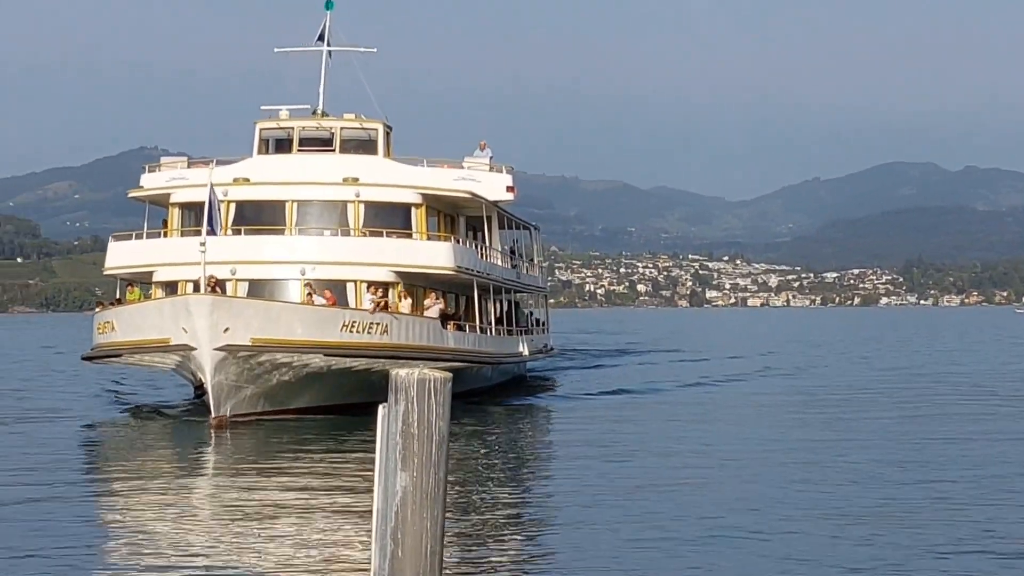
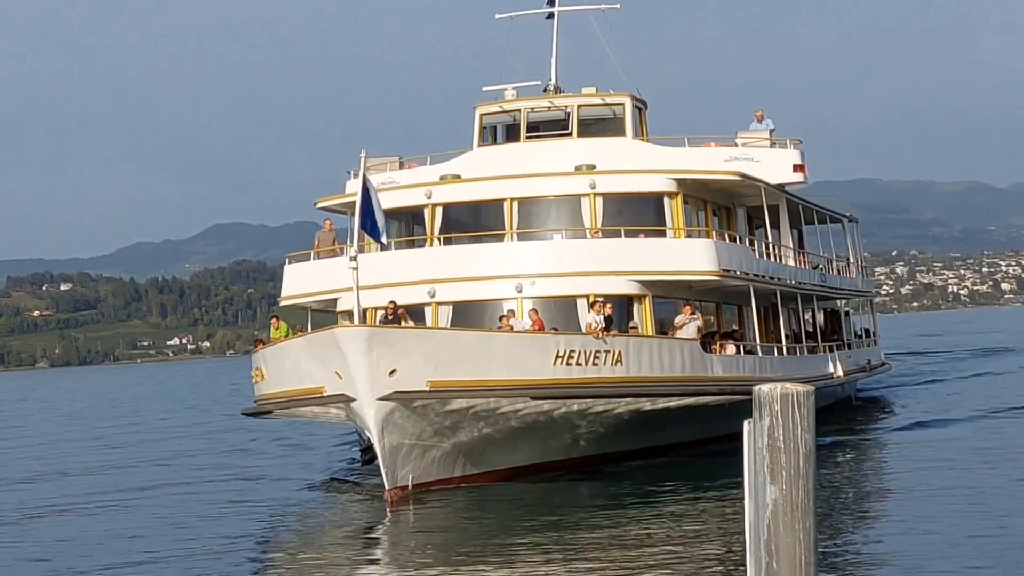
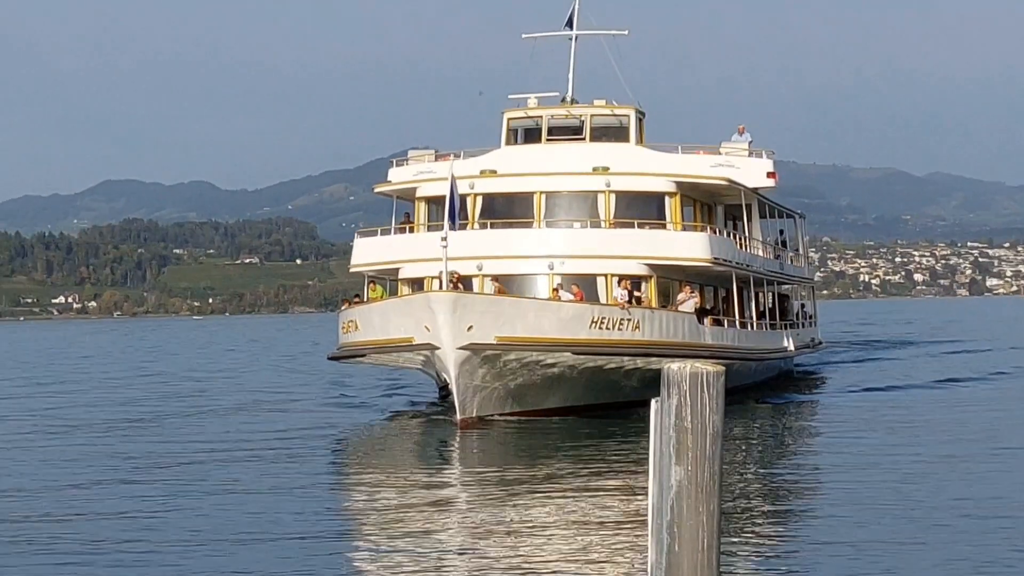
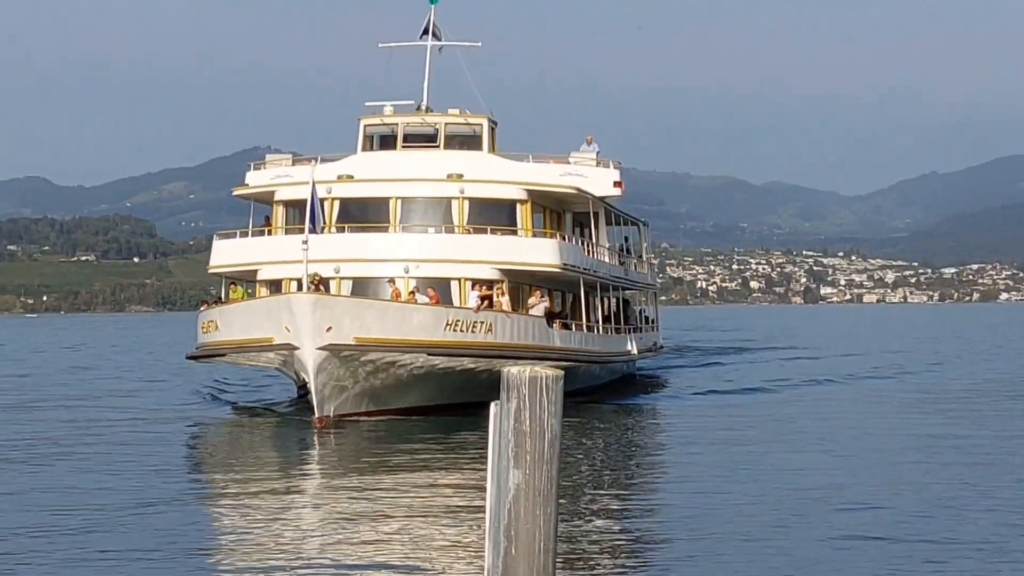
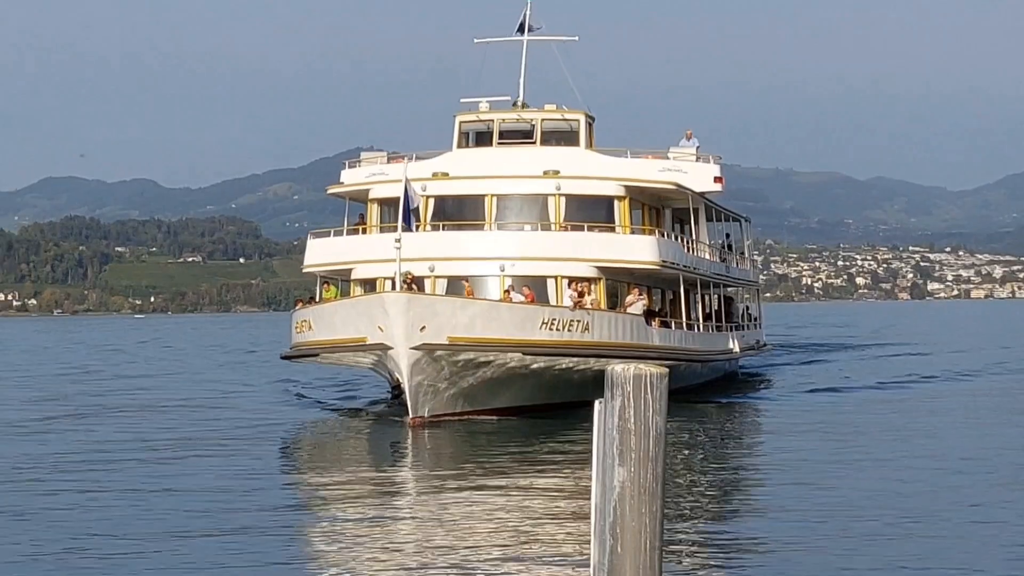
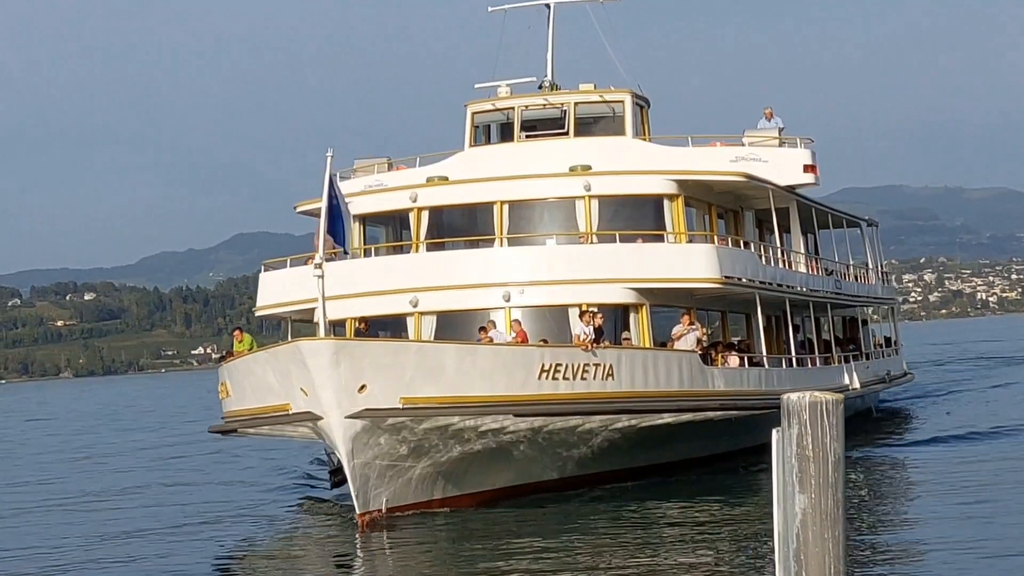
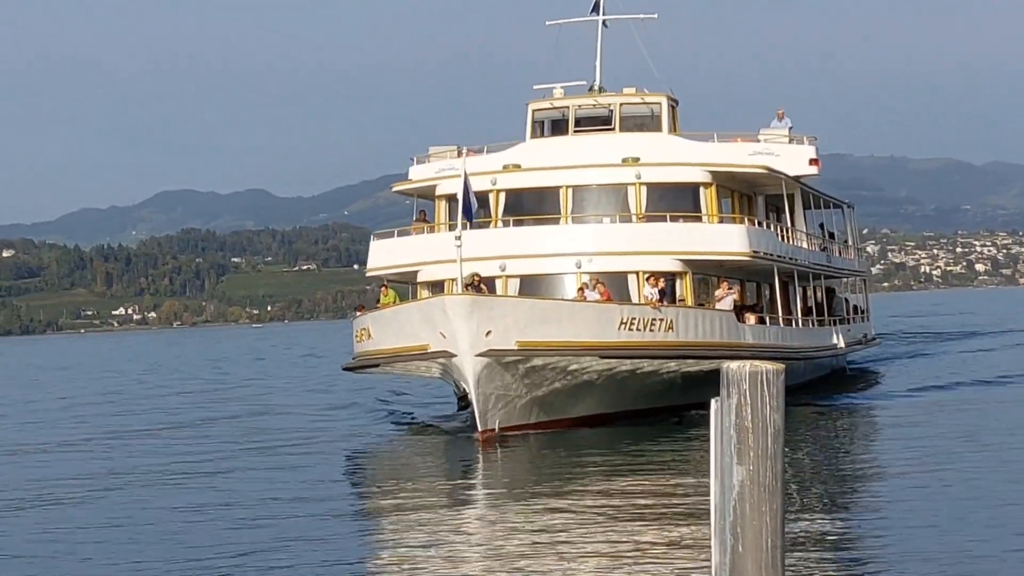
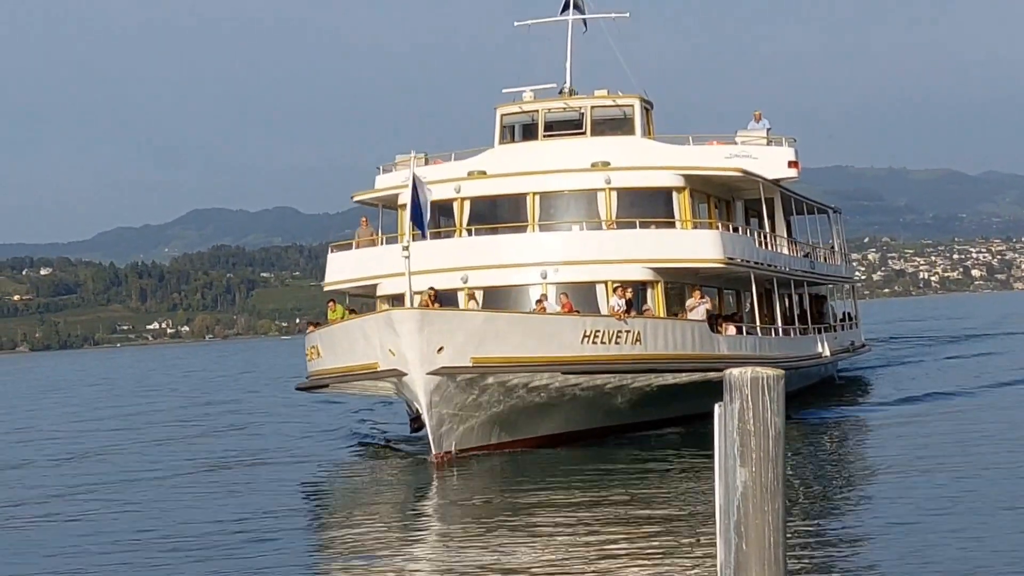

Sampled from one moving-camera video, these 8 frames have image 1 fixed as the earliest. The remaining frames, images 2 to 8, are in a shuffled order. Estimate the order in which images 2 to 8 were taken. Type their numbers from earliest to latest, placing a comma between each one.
4, 5, 3, 7, 8, 2, 6
